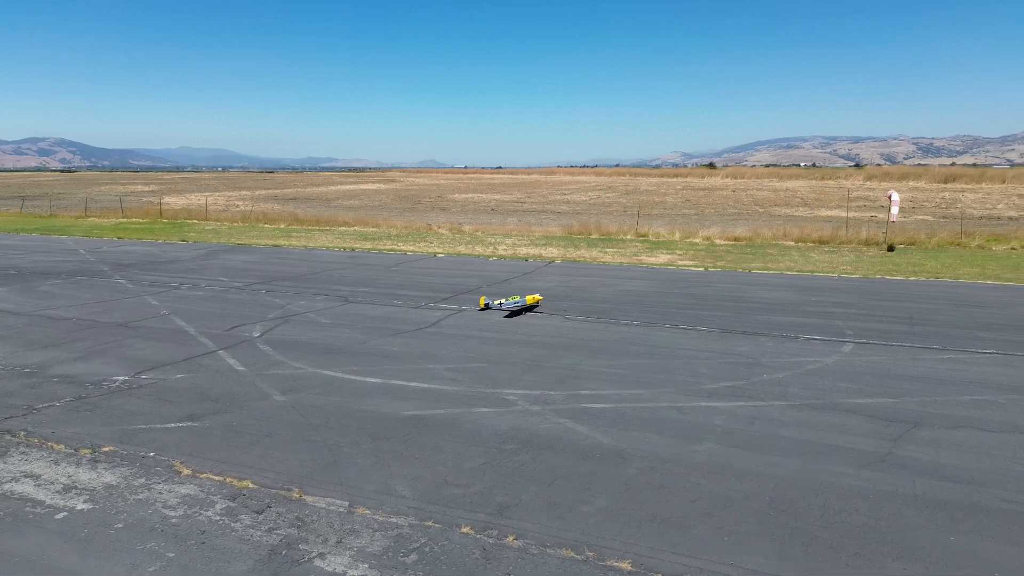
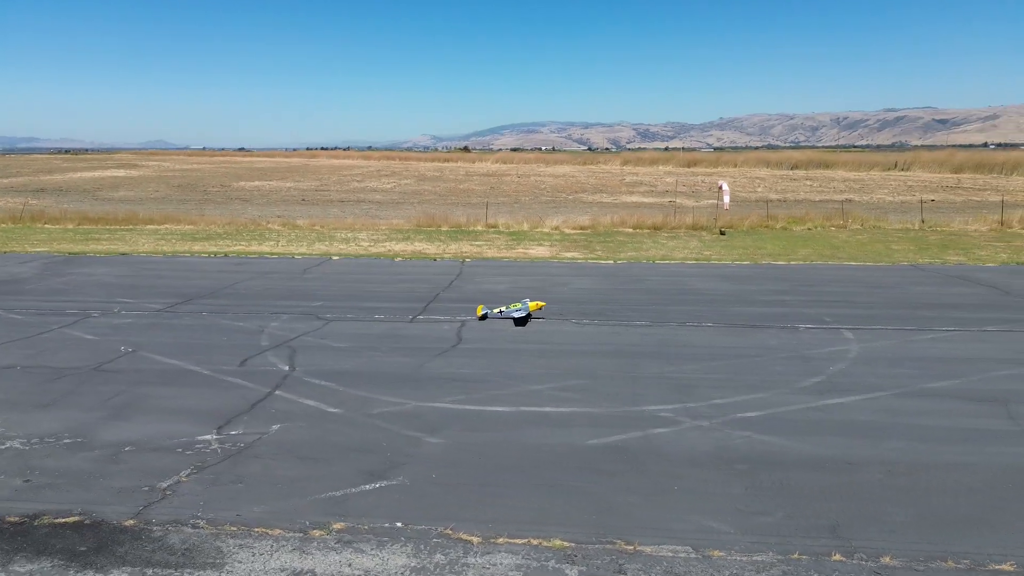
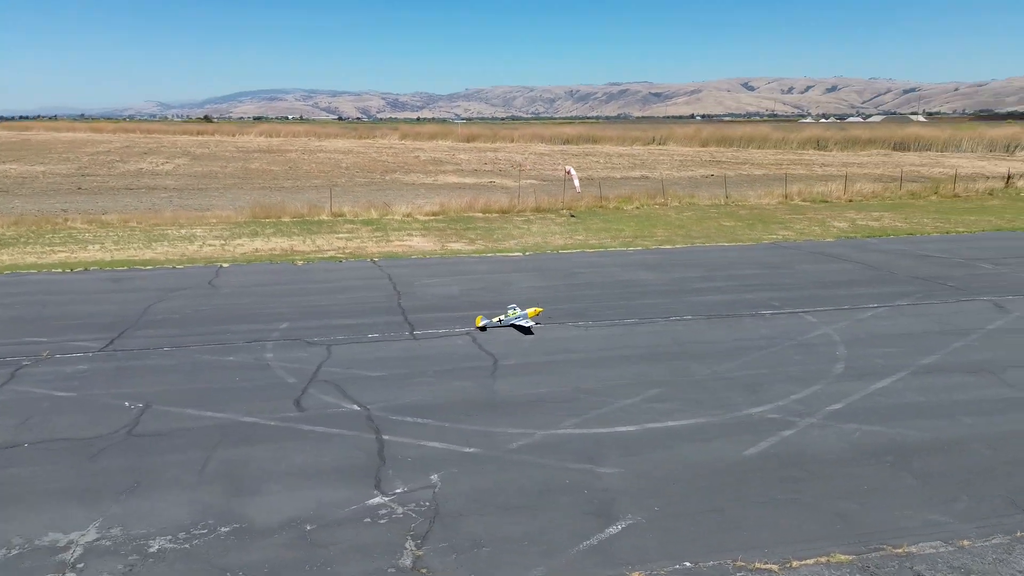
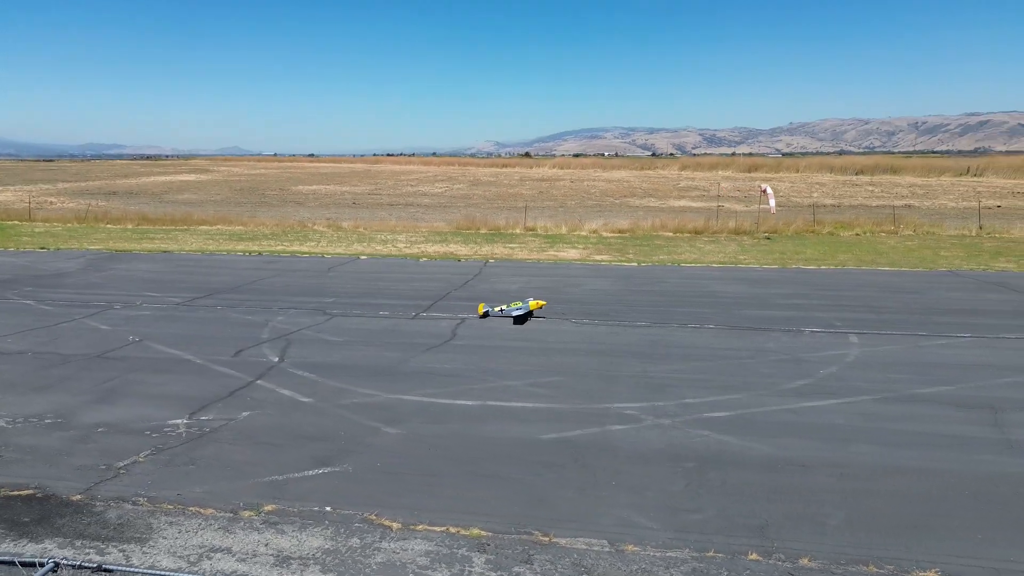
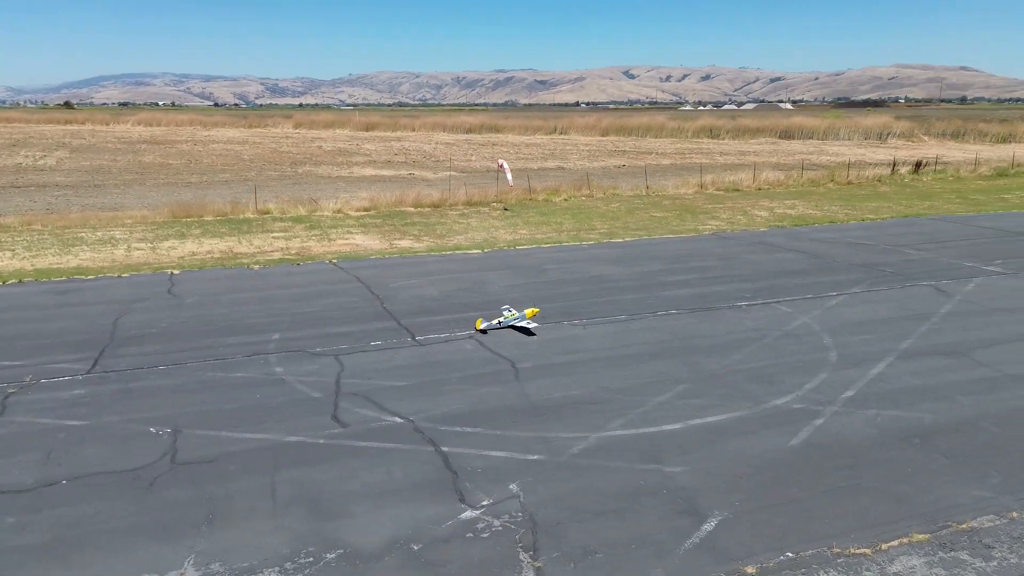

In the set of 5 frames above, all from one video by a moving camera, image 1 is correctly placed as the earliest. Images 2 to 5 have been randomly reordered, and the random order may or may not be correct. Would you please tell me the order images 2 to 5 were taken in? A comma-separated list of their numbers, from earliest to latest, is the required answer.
4, 2, 3, 5
